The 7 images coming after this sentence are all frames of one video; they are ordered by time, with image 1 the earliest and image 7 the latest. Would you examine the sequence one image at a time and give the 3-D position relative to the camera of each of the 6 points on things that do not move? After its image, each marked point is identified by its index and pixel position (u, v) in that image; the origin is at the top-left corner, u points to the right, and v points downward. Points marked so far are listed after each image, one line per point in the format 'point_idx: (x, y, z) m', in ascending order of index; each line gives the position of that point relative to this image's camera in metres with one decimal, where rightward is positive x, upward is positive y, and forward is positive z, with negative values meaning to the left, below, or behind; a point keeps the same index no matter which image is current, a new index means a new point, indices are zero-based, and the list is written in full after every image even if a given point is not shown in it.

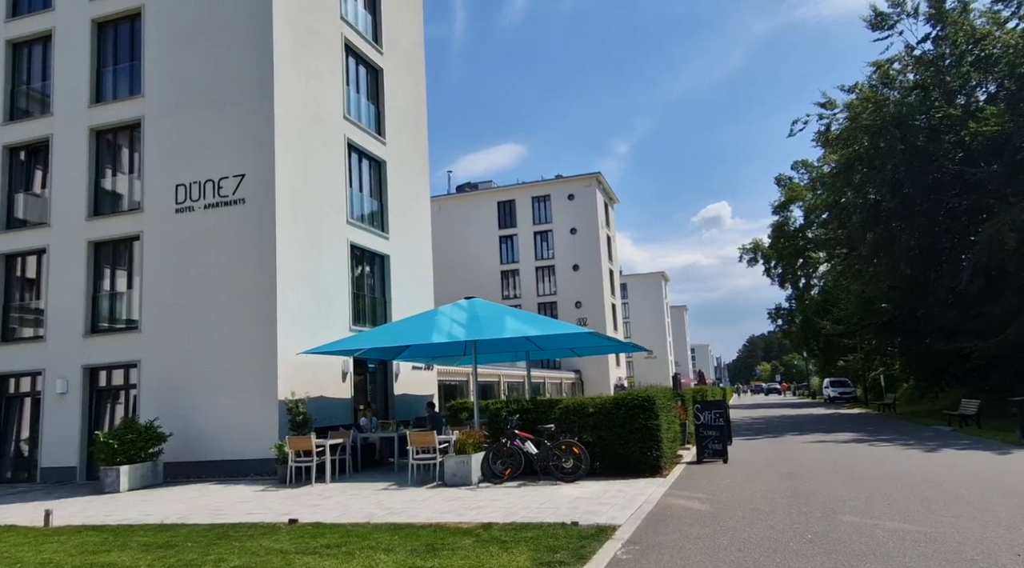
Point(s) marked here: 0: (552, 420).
0: (+0.7, -2.4, +14.9) m
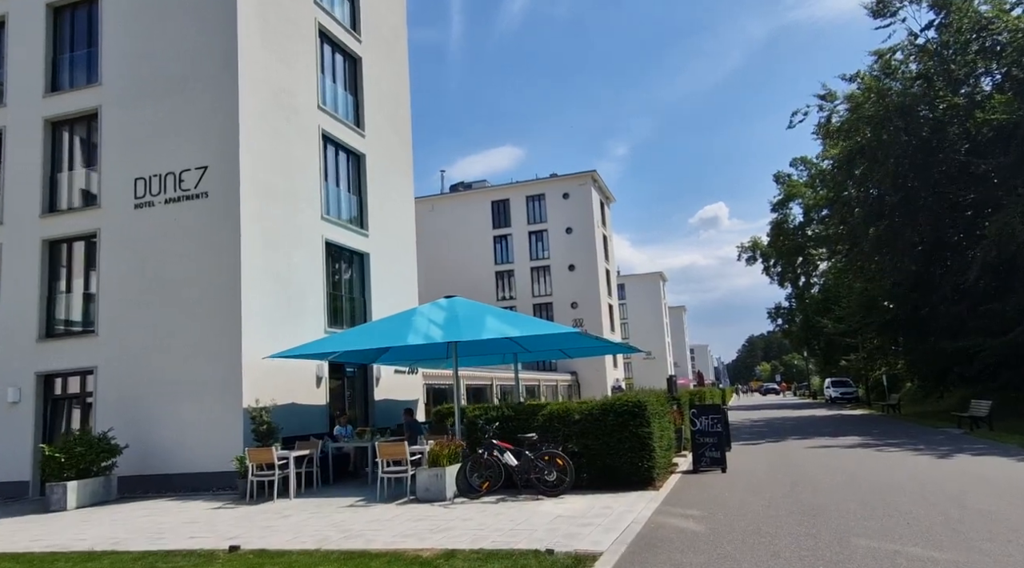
0: (+0.4, -2.4, +13.7) m
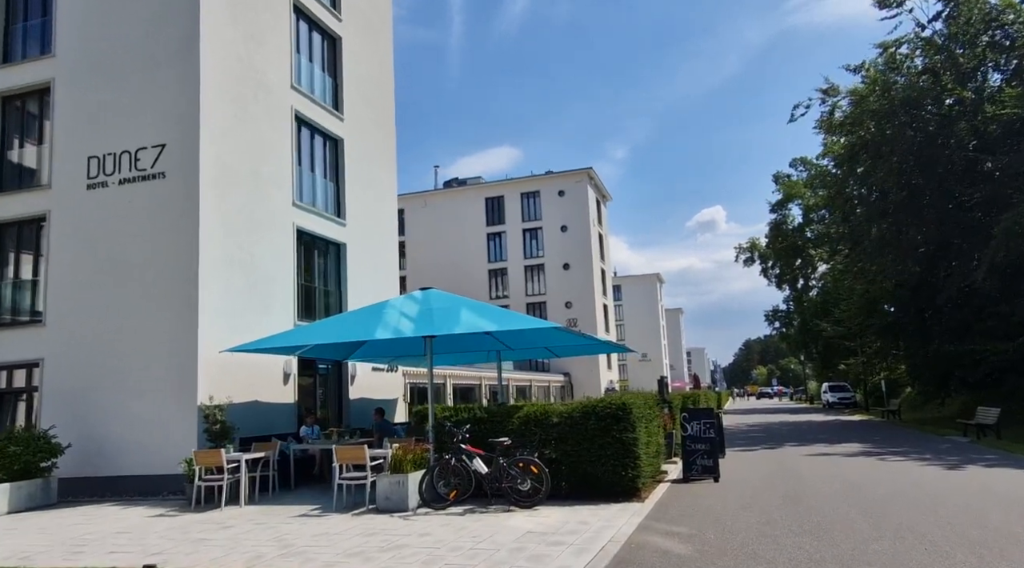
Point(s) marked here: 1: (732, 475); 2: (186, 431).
0: (0.0, -2.2, +12.5) m
1: (+4.2, -3.6, +15.9) m
2: (-5.7, -2.6, +14.9) m
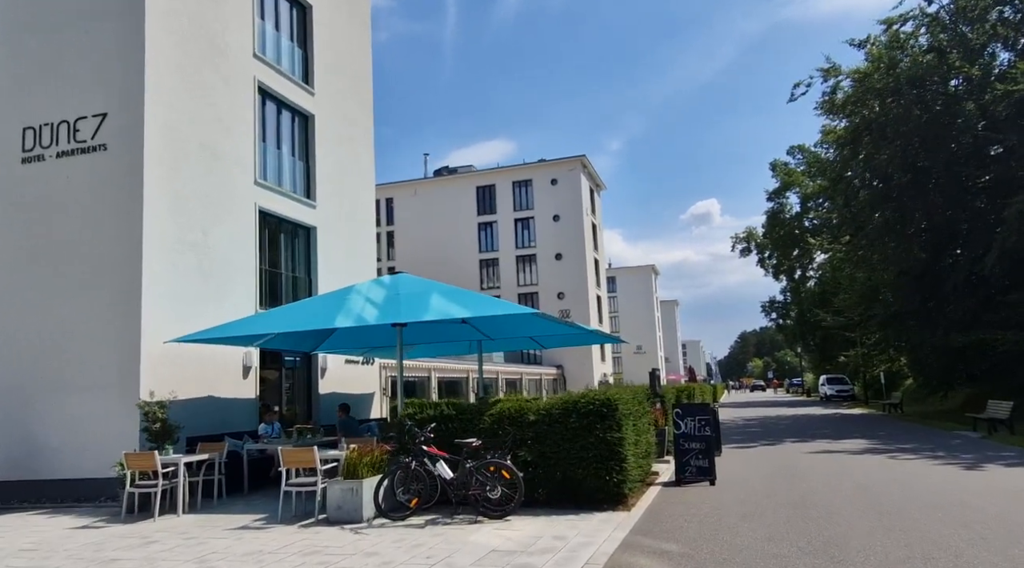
0: (-0.4, -2.0, +11.1) m
1: (+3.8, -3.3, +14.6) m
2: (-6.1, -2.3, +13.5) m
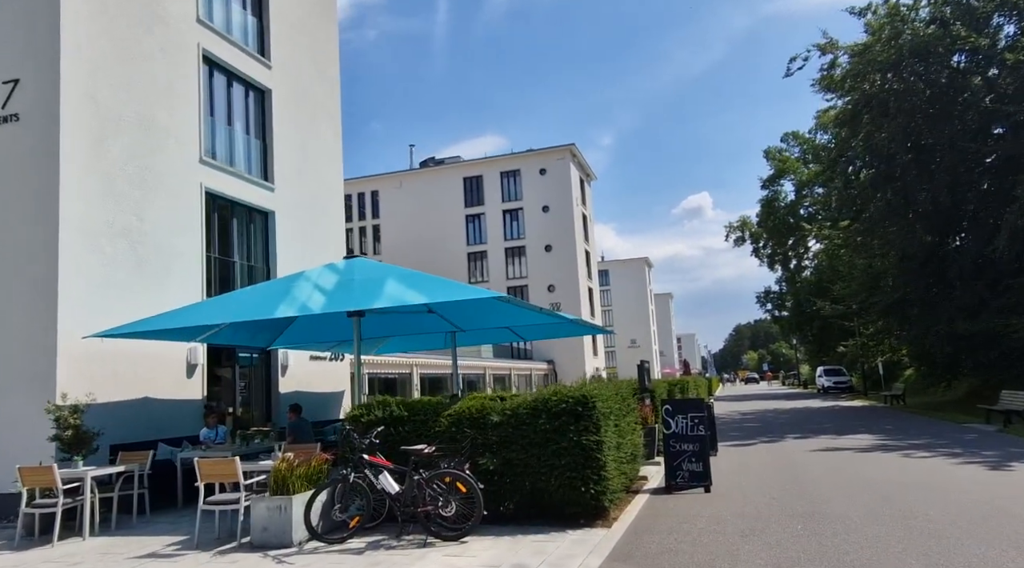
0: (-0.9, -1.7, +9.4) m
1: (+3.3, -3.0, +13.0) m
2: (-6.6, -2.1, +11.8) m
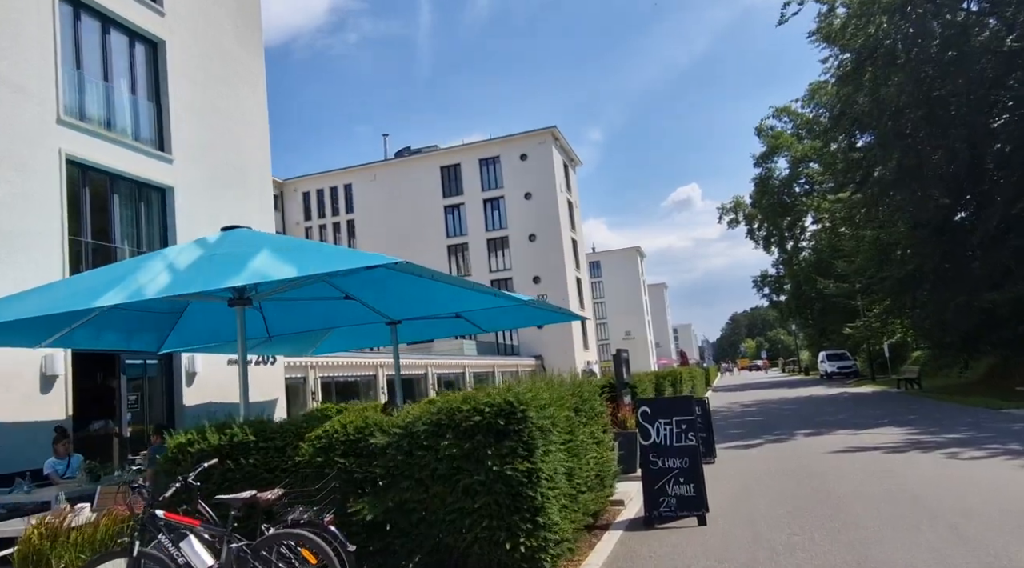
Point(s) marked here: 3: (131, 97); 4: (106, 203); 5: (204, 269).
0: (-1.7, -1.4, +6.3) m
1: (+2.5, -2.6, +9.9) m
2: (-7.4, -2.0, +8.6) m
3: (-6.8, +3.3, +15.0) m
4: (-6.8, +1.4, +14.2) m
5: (-3.3, +0.2, +8.9) m
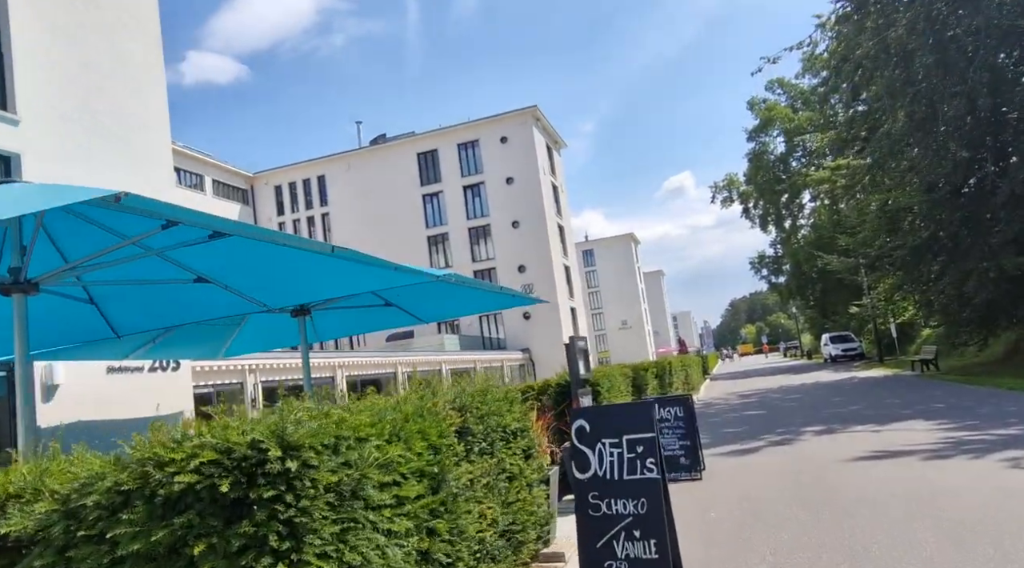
0: (-2.6, -1.2, +3.3) m
1: (+1.7, -2.2, +6.9) m
2: (-8.3, -2.0, +5.6) m
3: (-7.9, +3.4, +12.0) m
4: (-7.8, +1.4, +11.1) m
5: (-4.3, +0.4, +5.9) m
